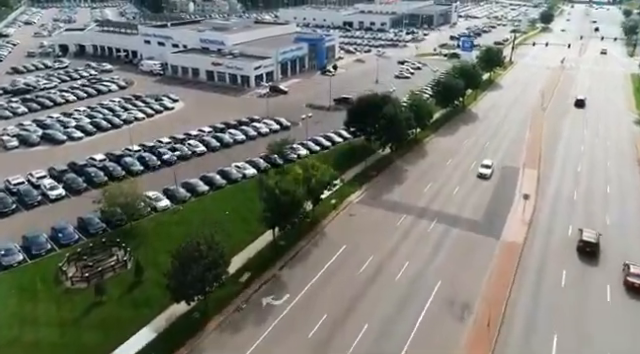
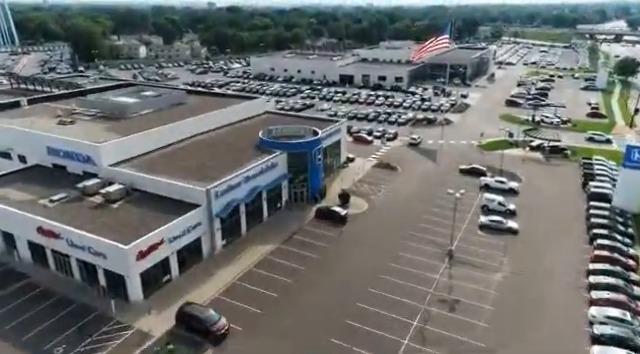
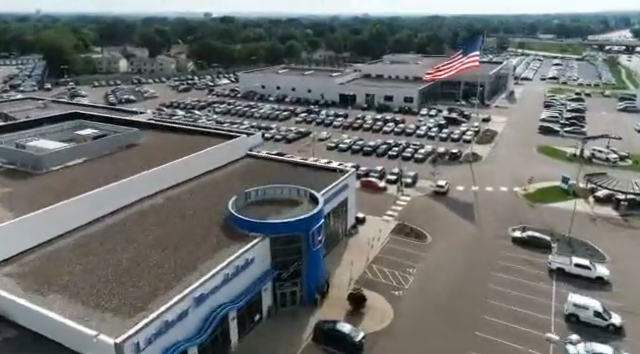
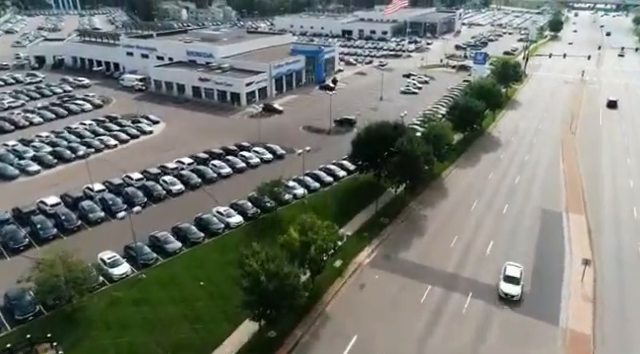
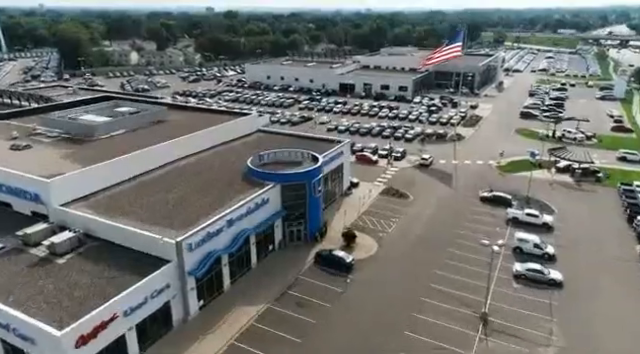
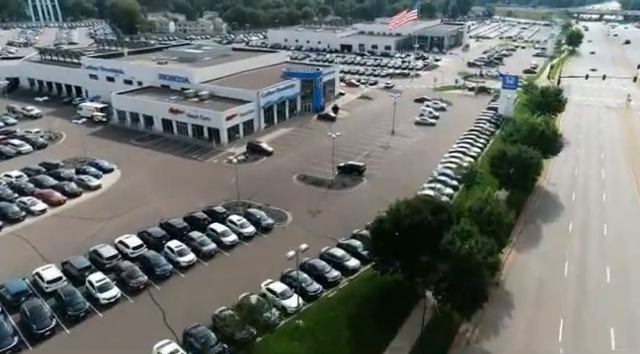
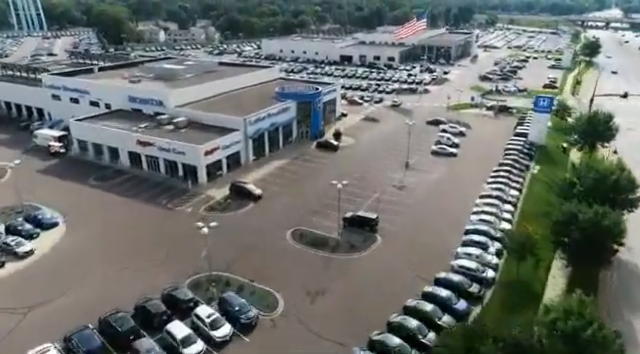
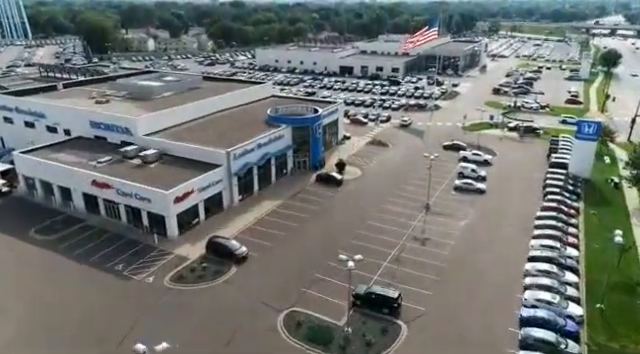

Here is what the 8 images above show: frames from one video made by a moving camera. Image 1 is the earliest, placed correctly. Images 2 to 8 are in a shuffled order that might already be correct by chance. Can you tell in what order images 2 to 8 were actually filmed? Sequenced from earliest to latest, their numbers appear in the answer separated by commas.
4, 6, 7, 8, 2, 5, 3
